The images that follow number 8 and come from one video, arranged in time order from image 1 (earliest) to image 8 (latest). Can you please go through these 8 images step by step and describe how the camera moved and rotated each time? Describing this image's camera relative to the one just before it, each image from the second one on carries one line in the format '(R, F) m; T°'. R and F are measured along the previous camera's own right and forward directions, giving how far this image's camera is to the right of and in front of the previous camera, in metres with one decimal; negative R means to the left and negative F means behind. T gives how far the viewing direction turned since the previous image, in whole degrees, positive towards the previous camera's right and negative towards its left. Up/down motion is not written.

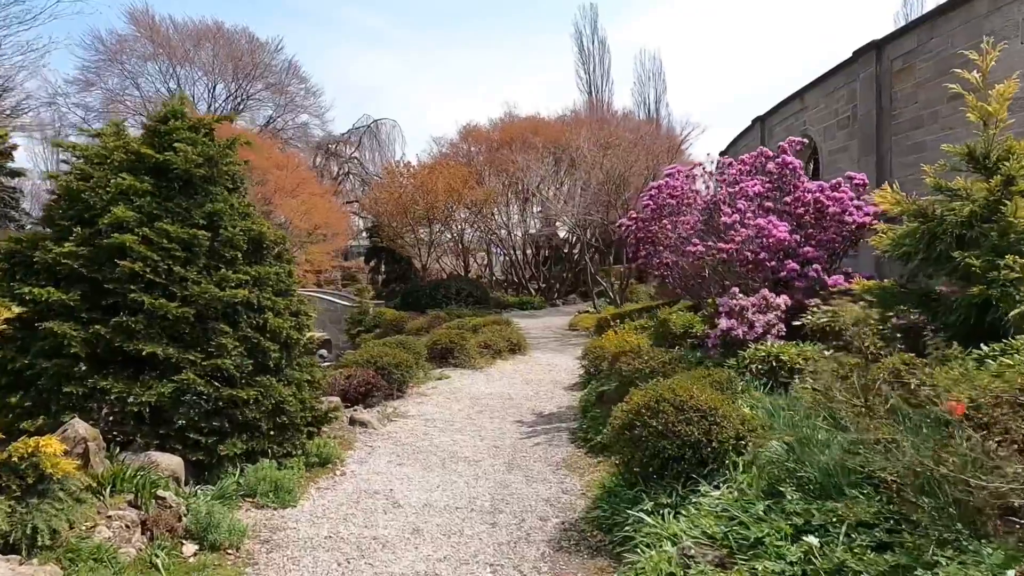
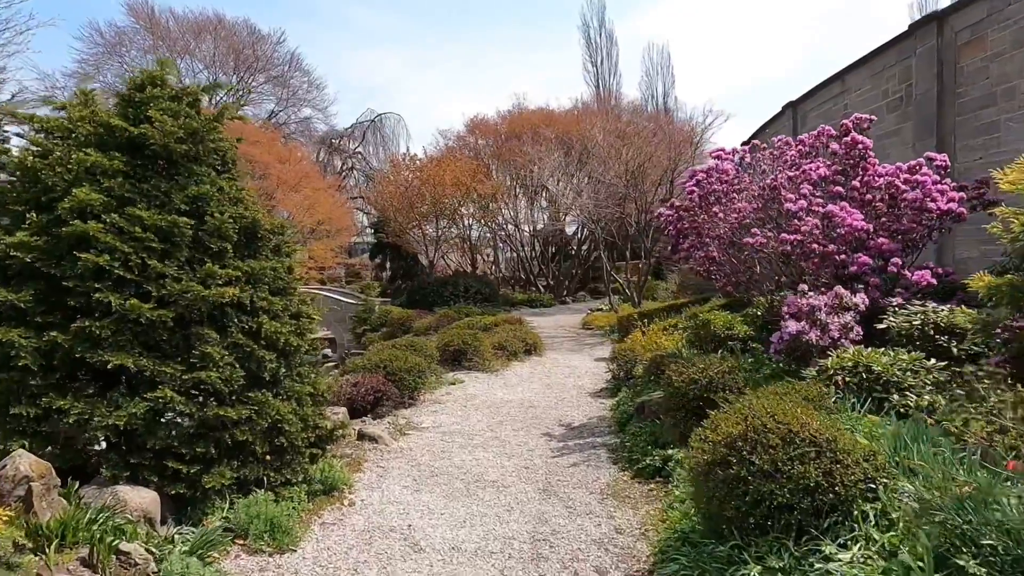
(-0.2, +0.7) m; 0°
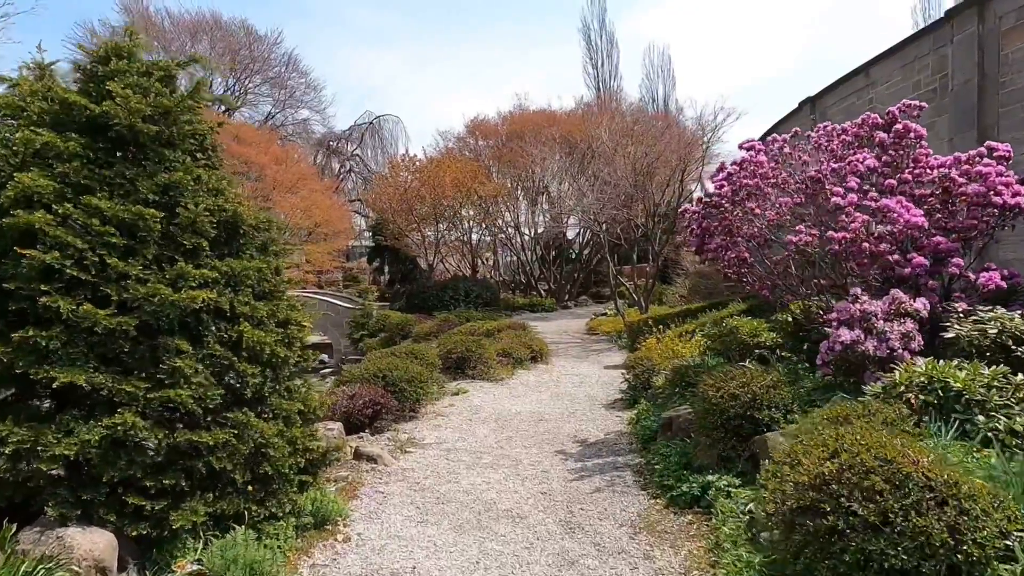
(-0.1, +0.5) m; 0°
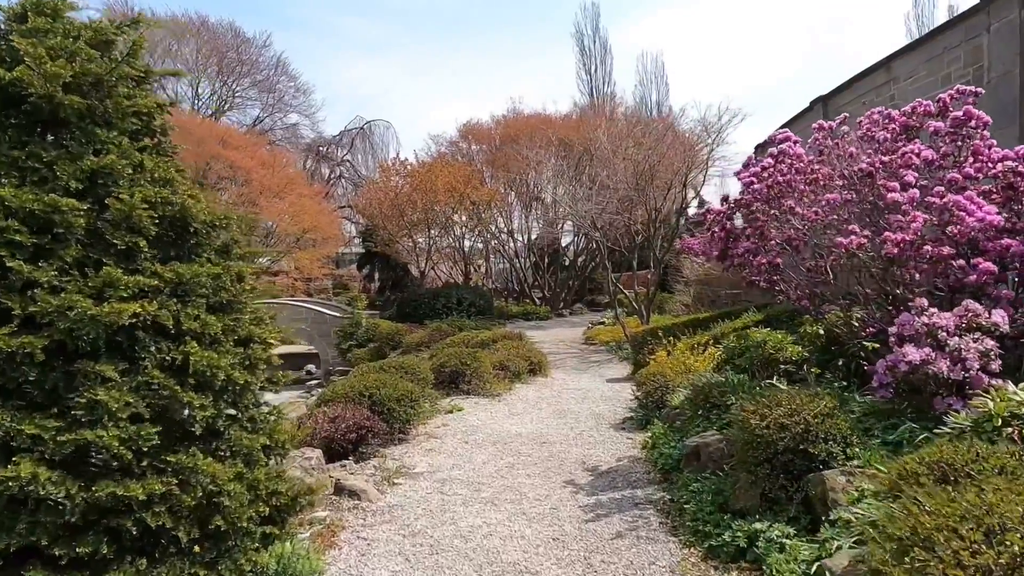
(-0.1, +0.6) m; +1°
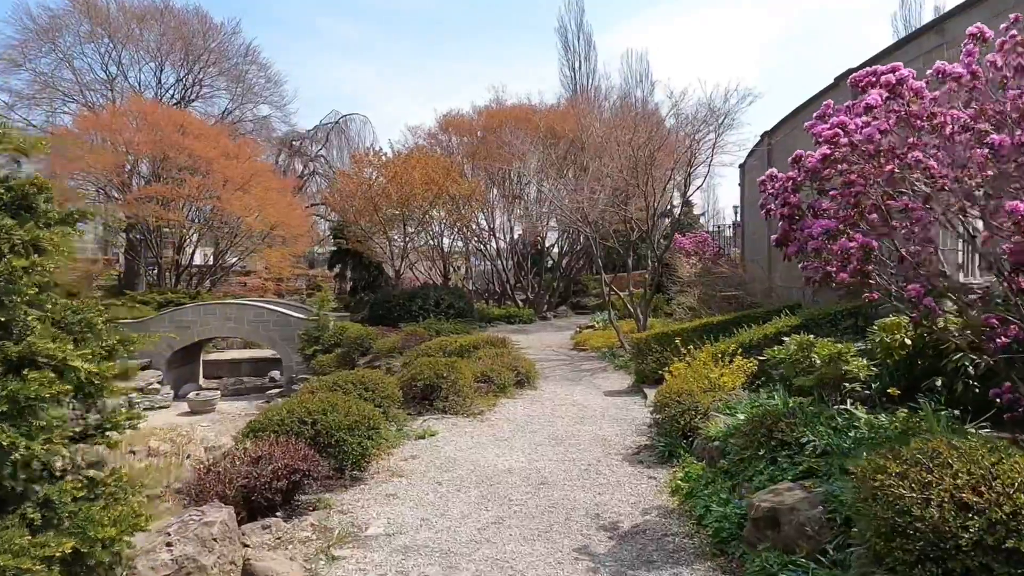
(-0.1, +1.3) m; +2°
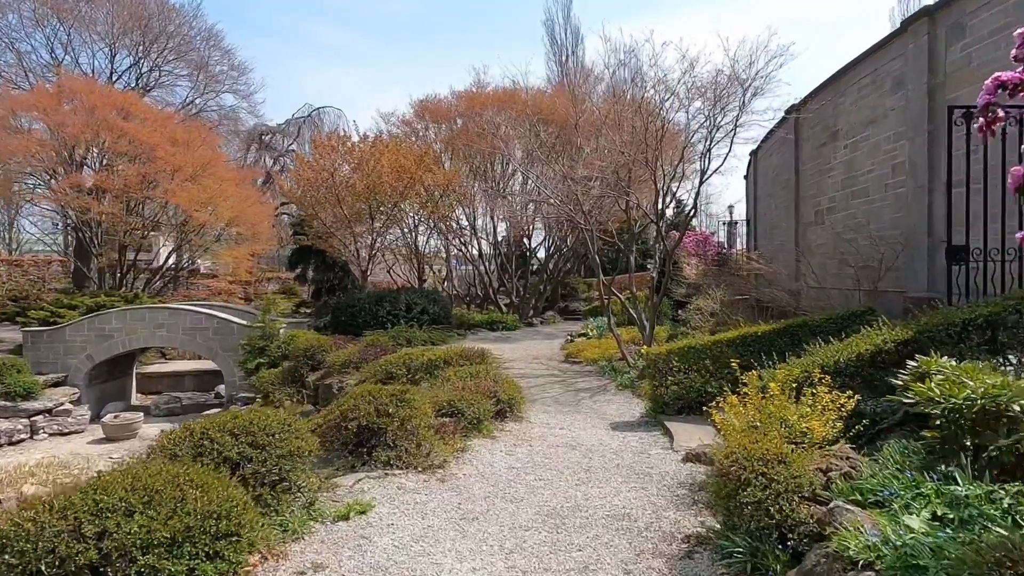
(+0.1, +2.0) m; +1°
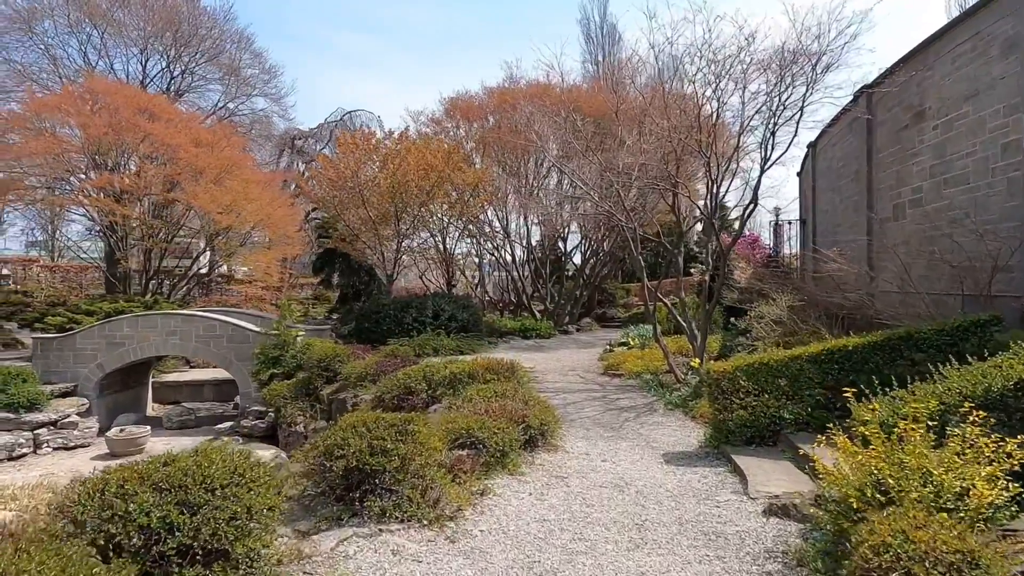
(0.0, +1.0) m; -3°
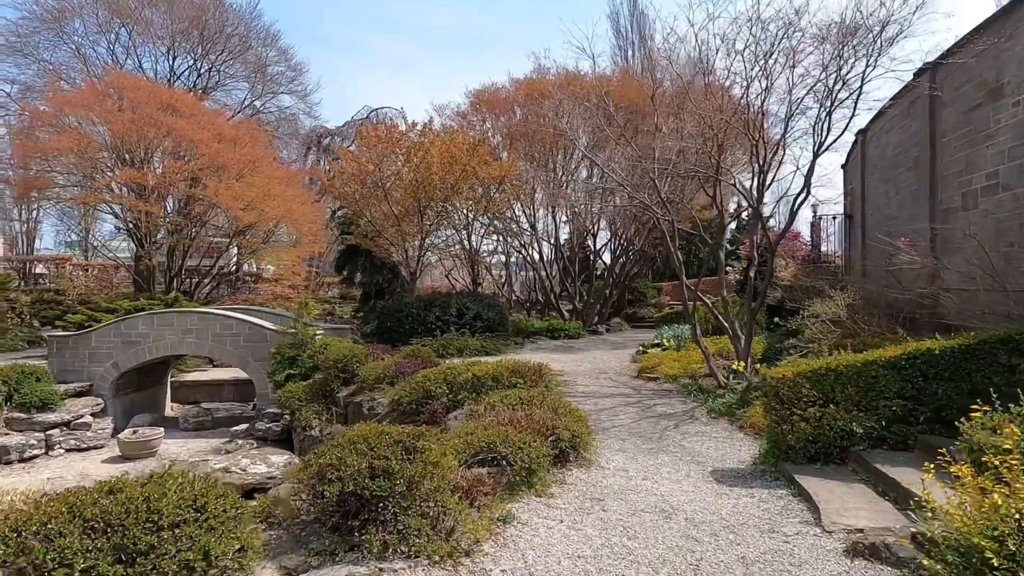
(0.0, +0.6) m; -2°
